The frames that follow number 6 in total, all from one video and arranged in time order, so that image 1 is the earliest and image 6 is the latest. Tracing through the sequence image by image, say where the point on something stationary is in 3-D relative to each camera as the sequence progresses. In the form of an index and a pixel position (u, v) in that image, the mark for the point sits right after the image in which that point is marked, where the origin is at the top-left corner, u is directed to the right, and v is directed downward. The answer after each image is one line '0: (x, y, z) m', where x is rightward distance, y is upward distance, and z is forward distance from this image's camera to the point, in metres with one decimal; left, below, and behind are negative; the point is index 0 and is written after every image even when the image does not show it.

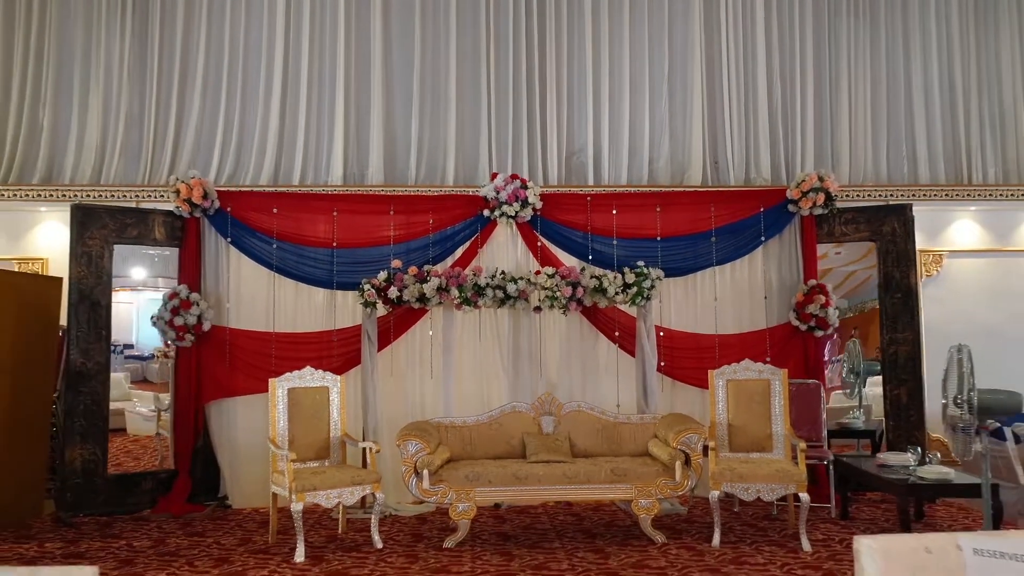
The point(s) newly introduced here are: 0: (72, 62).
0: (-4.2, +2.2, +6.9) m
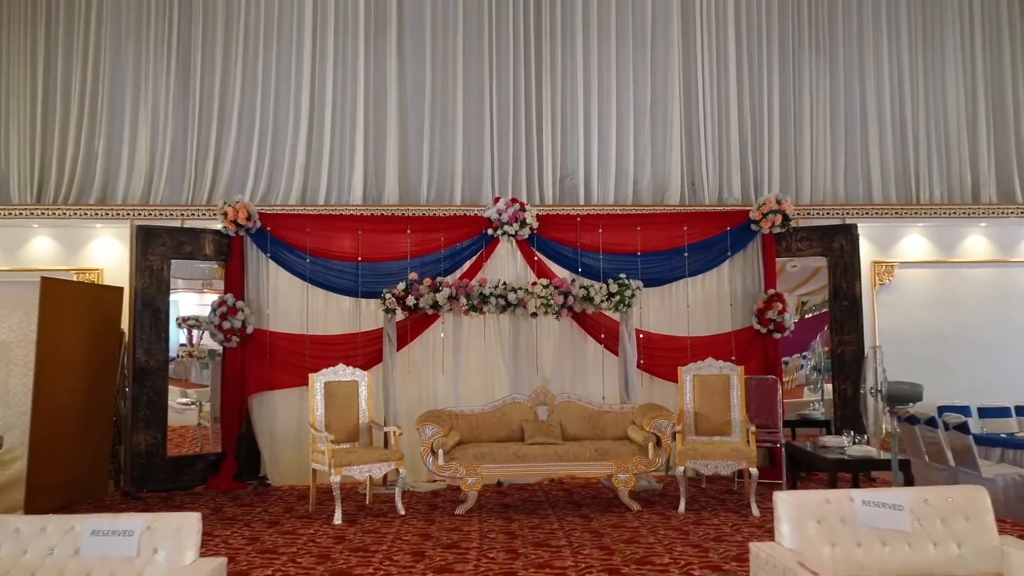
0: (-4.2, +2.1, +7.8) m
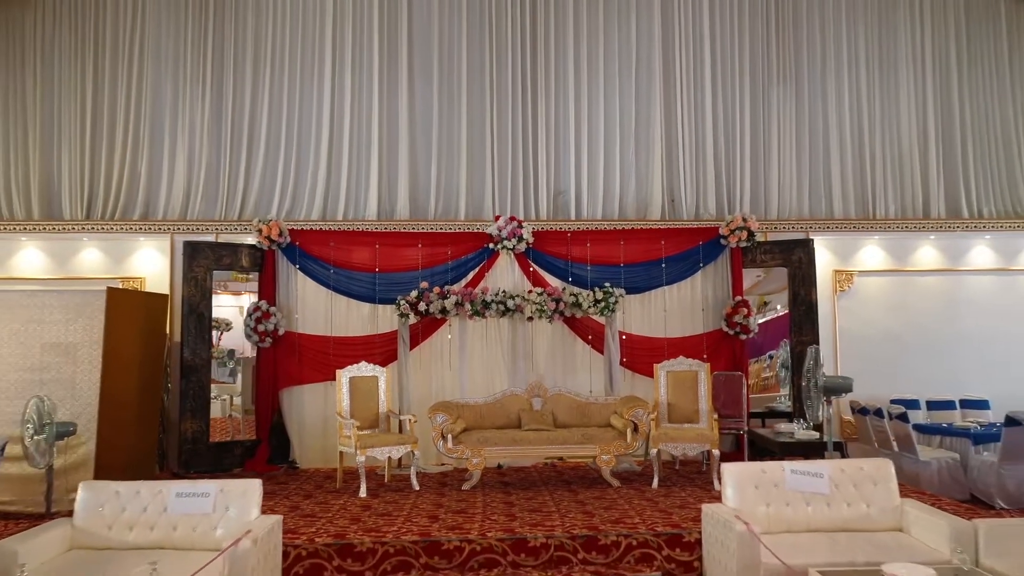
0: (-4.3, +2.0, +8.7) m
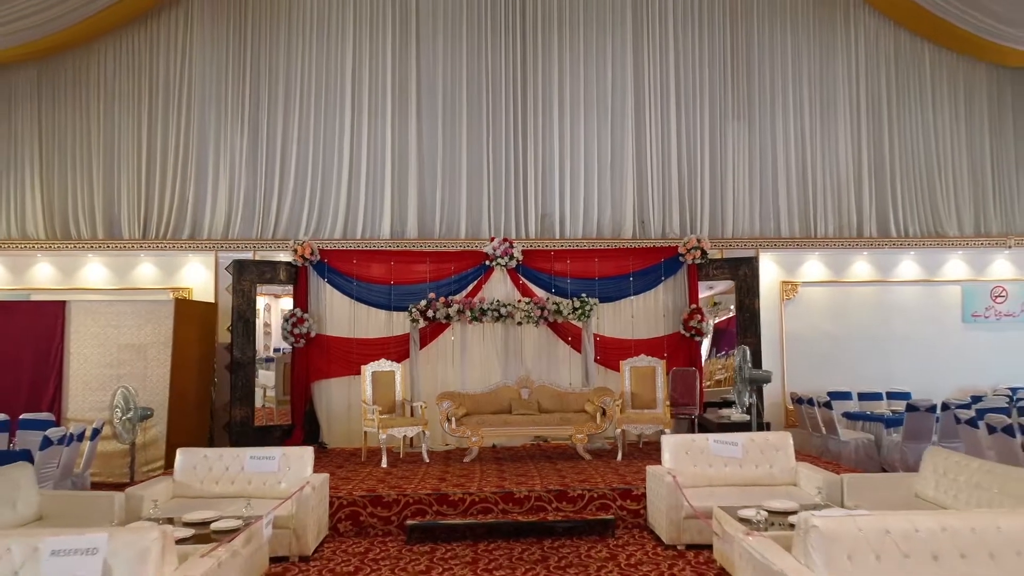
0: (-4.4, +1.9, +10.2) m
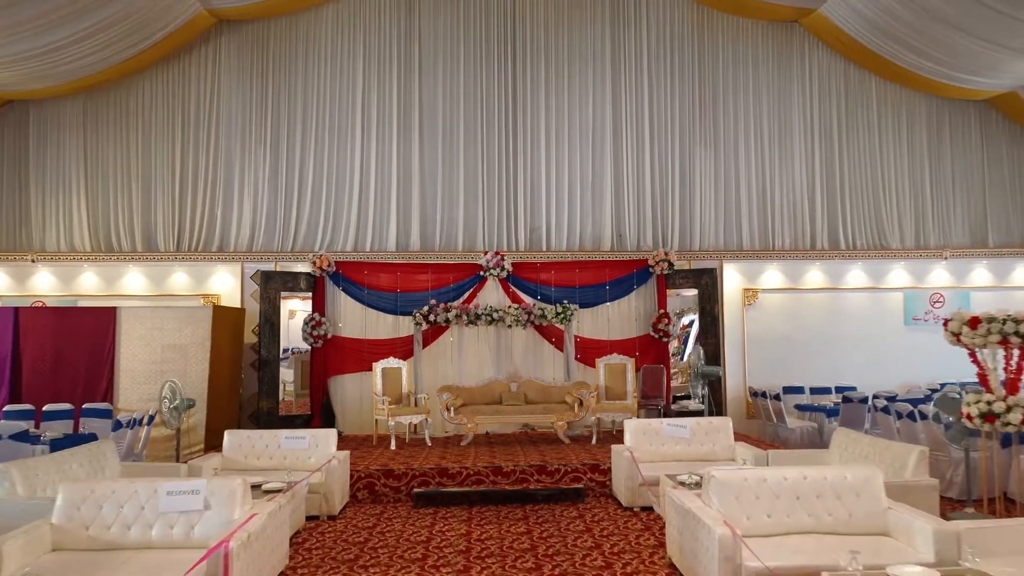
0: (-4.5, +1.8, +11.5) m
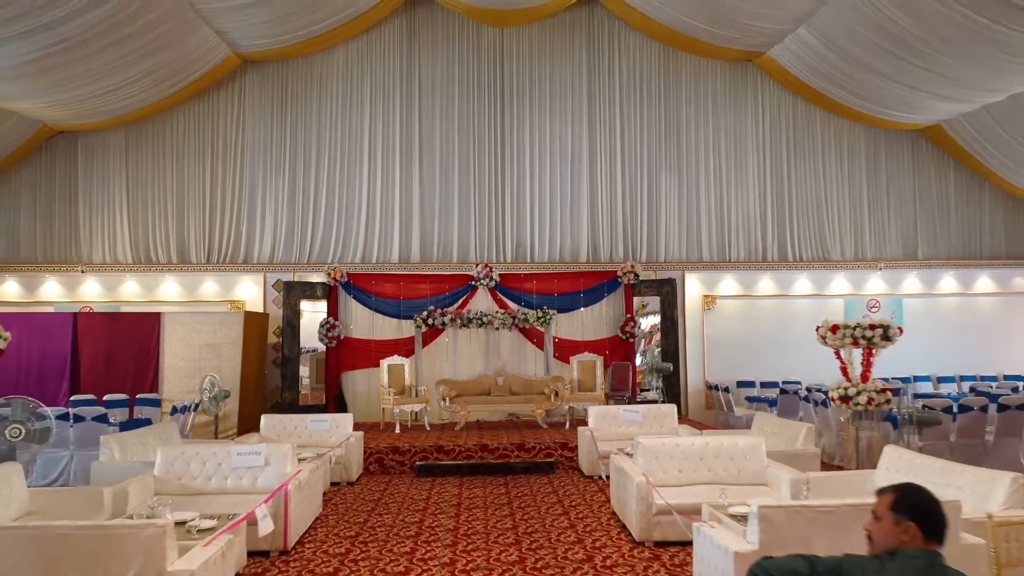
0: (-4.7, +1.7, +13.1) m
